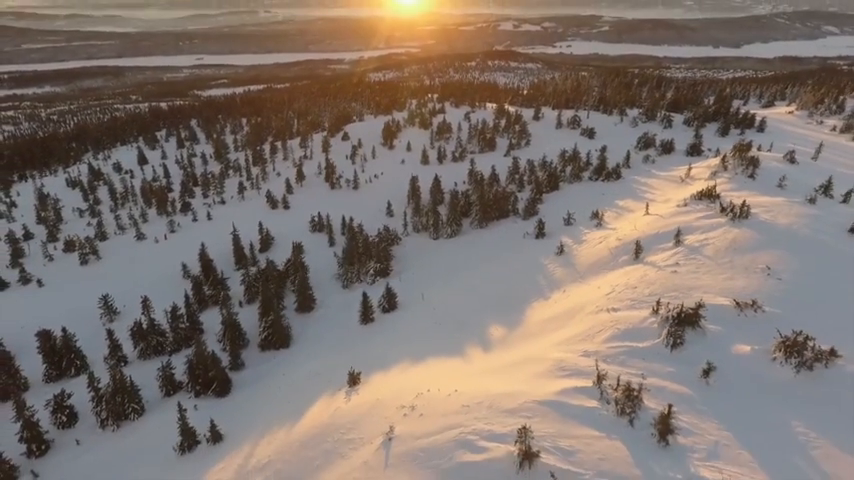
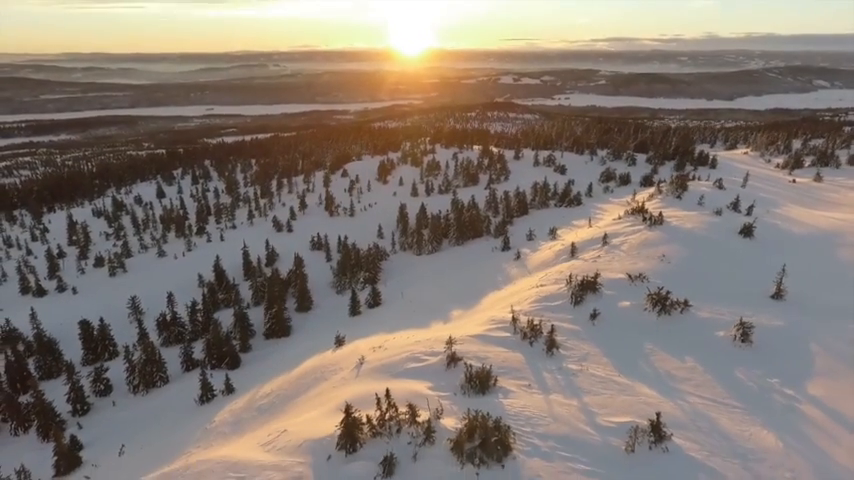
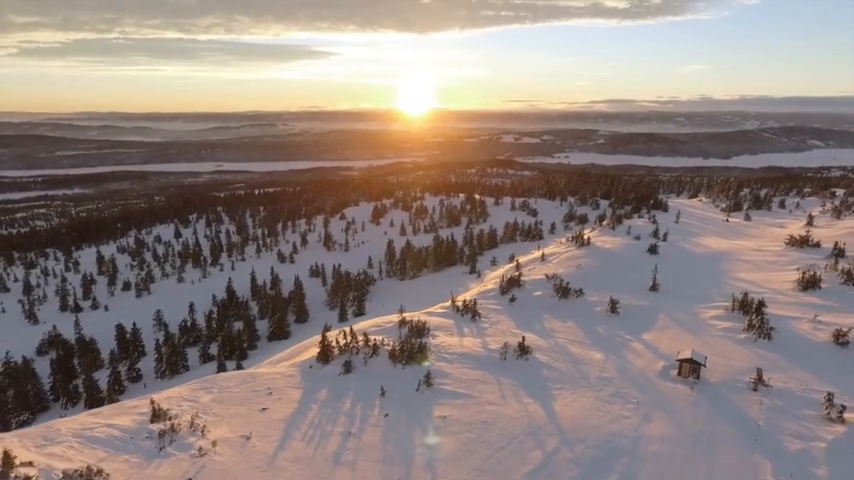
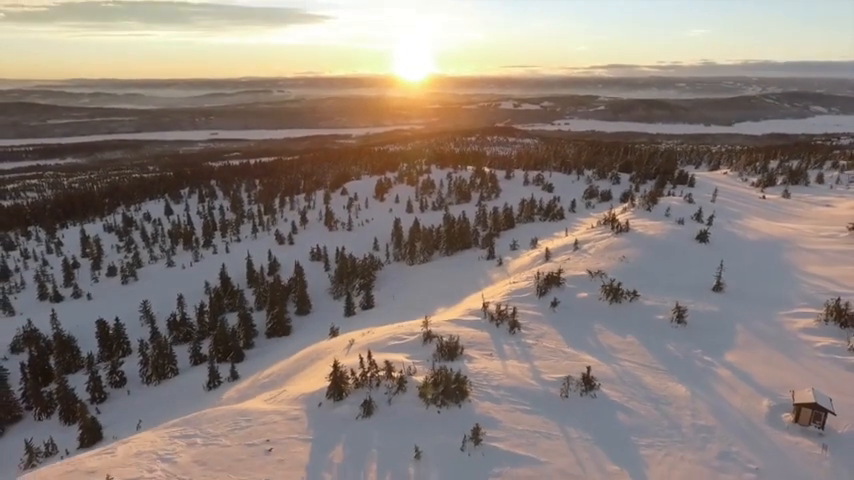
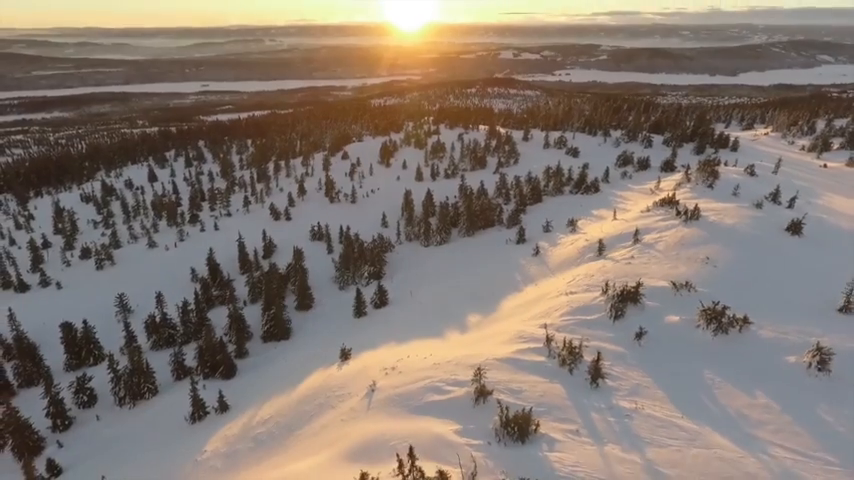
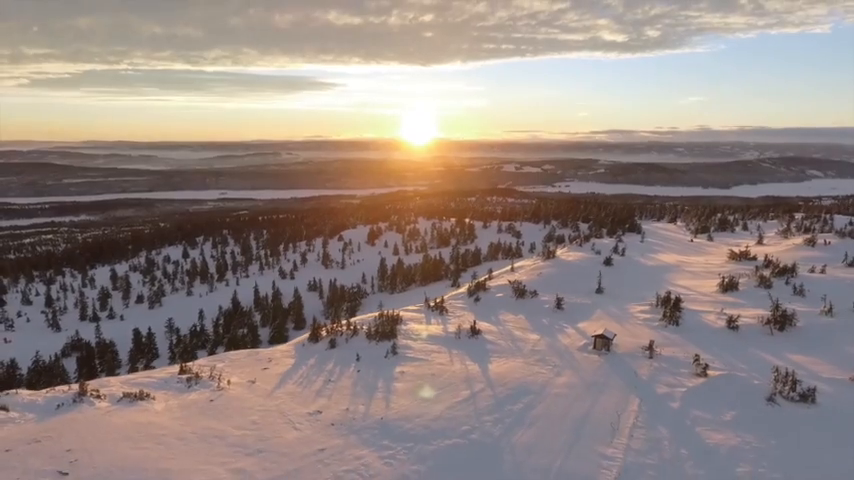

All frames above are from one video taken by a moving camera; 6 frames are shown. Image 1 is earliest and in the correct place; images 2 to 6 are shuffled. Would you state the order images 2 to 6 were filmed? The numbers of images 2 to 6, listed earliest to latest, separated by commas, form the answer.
5, 2, 4, 3, 6
